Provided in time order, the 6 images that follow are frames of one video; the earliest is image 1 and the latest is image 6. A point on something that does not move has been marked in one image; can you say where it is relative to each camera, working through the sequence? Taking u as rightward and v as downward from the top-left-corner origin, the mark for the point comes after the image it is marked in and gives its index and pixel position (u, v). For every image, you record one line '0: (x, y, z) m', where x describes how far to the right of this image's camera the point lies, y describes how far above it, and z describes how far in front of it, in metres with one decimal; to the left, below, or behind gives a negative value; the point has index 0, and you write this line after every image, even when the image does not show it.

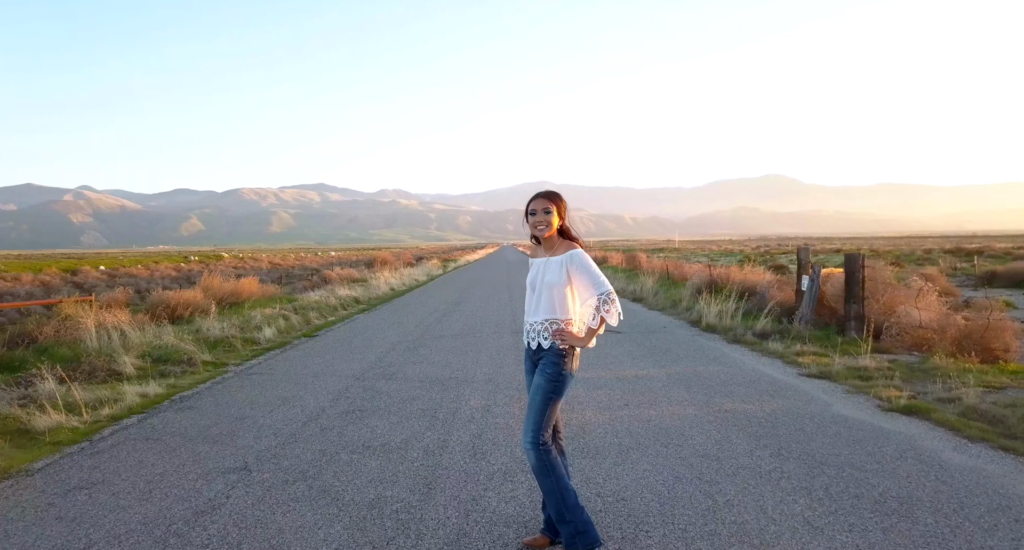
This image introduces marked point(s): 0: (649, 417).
0: (+1.3, -1.3, +5.7) m
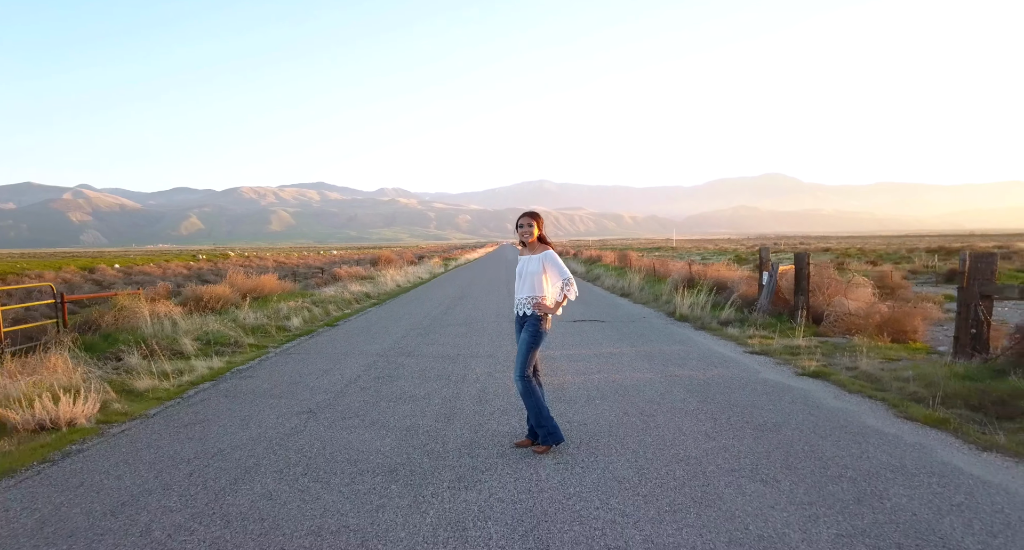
0: (+1.2, -1.3, +7.4) m
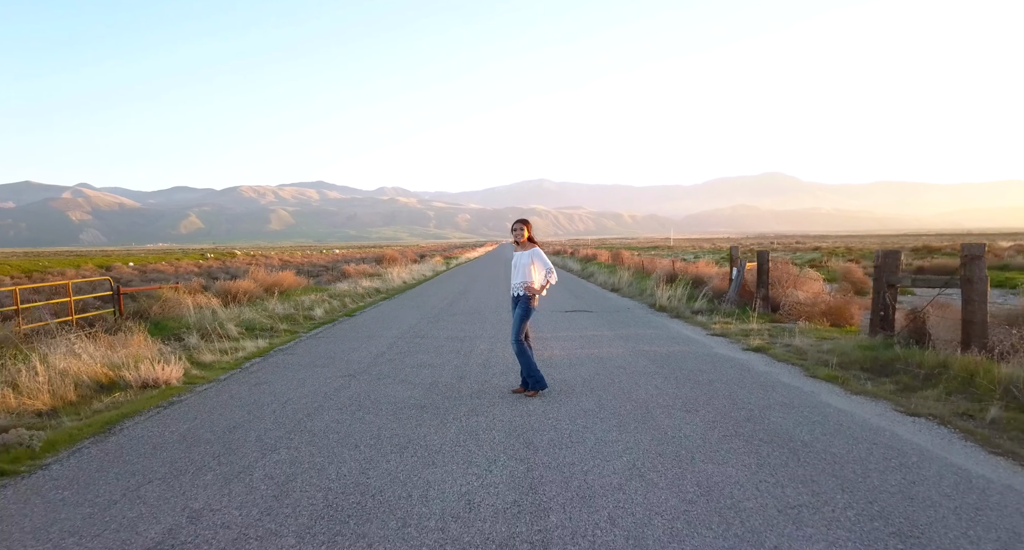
0: (+1.2, -1.2, +9.1) m
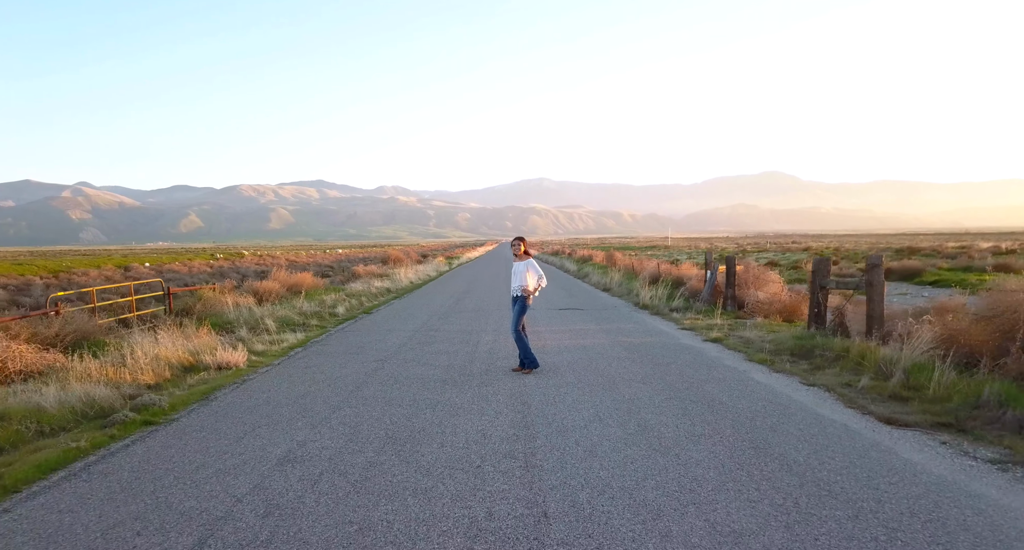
0: (+1.2, -1.2, +11.0) m
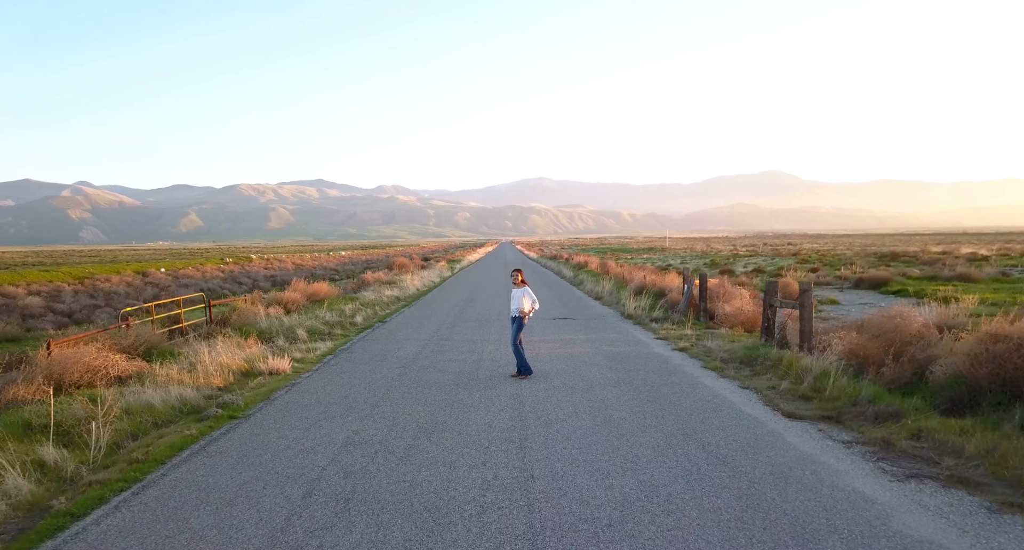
0: (+1.2, -1.6, +13.0) m
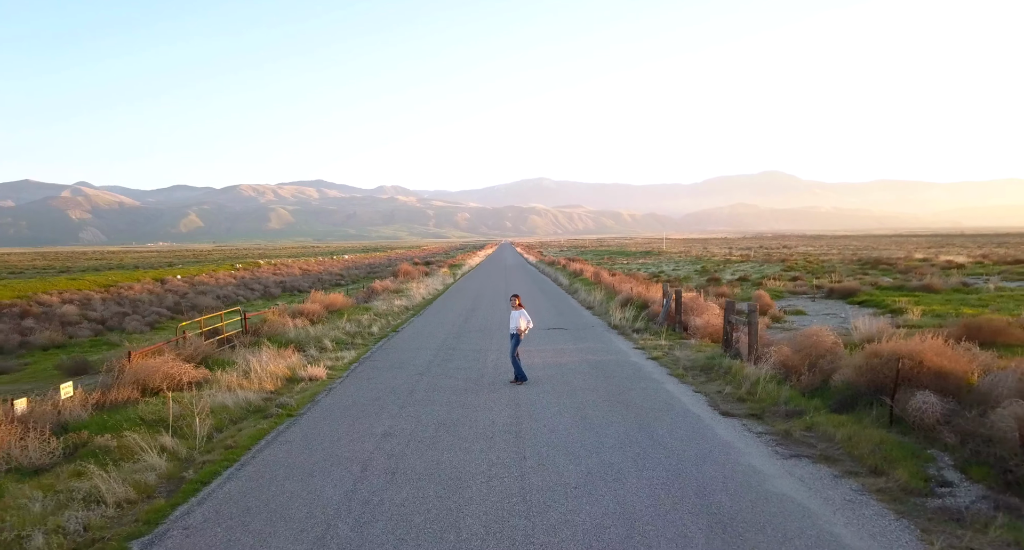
0: (+1.2, -2.2, +15.3) m
